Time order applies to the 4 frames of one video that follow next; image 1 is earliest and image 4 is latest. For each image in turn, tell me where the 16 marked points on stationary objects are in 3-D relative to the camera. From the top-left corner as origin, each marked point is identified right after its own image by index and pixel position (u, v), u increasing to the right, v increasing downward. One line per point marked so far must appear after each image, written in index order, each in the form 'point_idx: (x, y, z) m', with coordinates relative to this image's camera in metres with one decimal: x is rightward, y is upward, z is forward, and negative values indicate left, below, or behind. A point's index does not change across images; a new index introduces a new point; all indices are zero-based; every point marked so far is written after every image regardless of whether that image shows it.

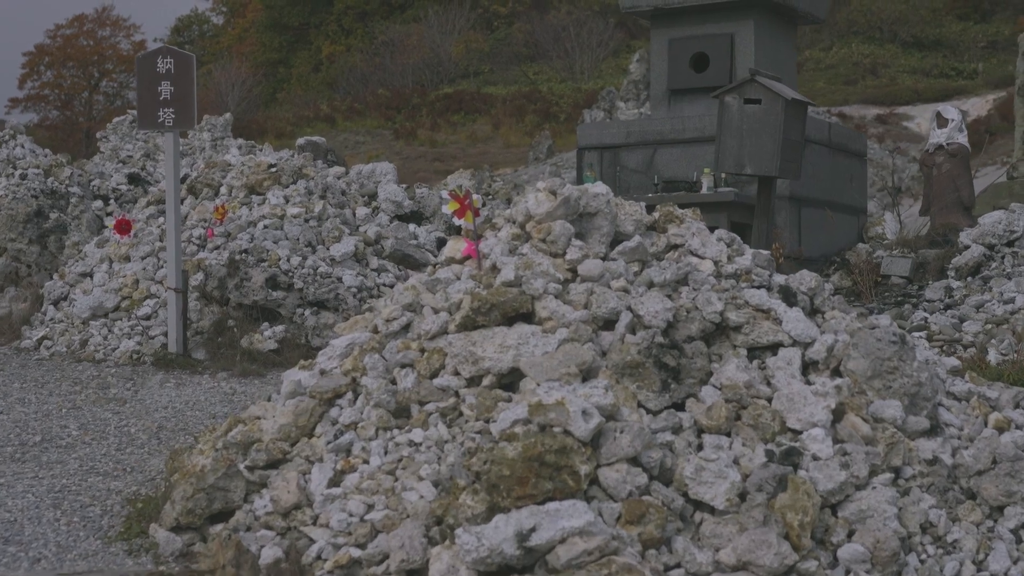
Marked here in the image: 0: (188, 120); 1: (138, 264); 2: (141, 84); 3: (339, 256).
0: (-1.8, +0.9, +9.8) m
1: (-2.2, +0.1, +10.7) m
2: (-2.0, +1.1, +9.8) m
3: (-1.0, +0.2, +10.4) m
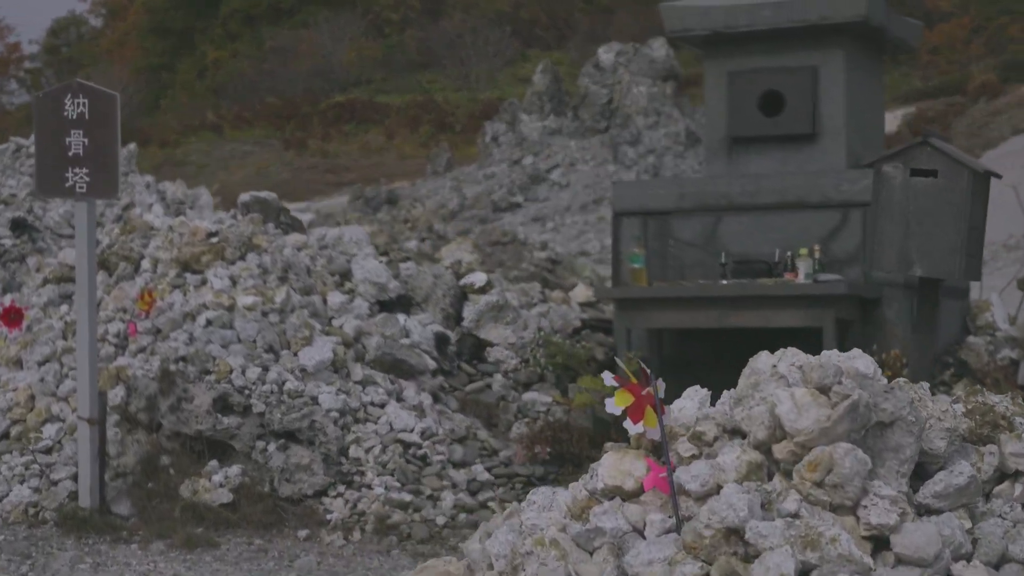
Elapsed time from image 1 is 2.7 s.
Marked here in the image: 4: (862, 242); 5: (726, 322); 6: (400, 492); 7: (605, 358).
0: (-1.6, +0.4, +7.0) m
1: (-2.1, -0.4, +7.9) m
2: (-1.8, +0.6, +7.0) m
3: (-0.9, -0.3, +7.7) m
4: (+1.6, +0.2, +8.2) m
5: (+1.0, -0.2, +8.0) m
6: (-0.5, -0.8, +7.3) m
7: (+0.5, -0.3, +8.8) m
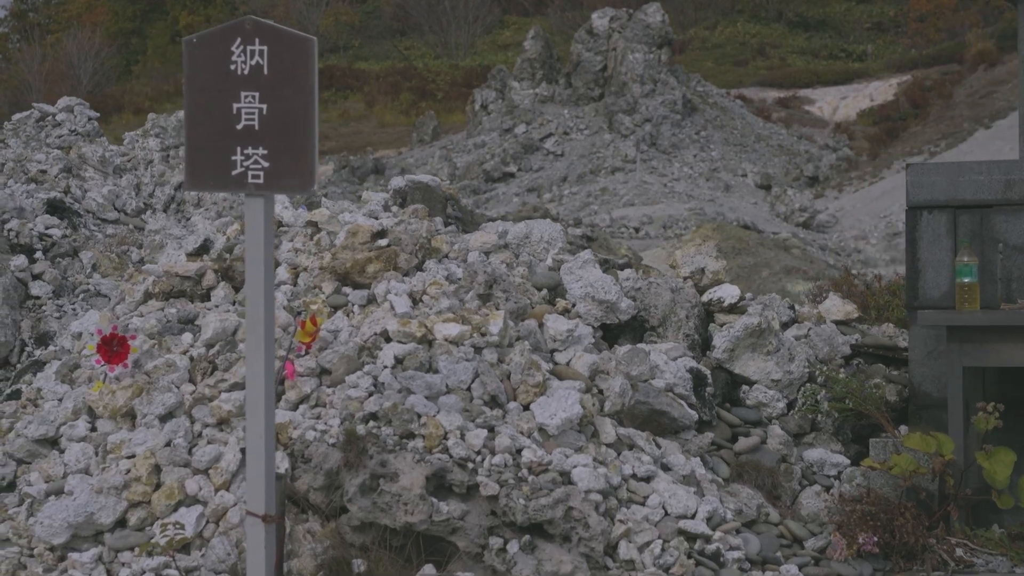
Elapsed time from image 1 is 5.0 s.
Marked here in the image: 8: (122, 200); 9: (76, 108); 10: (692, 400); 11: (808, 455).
0: (-0.6, +0.3, +4.7) m
1: (-1.1, -0.5, +5.6) m
2: (-0.8, +0.5, +4.7) m
3: (+0.1, -0.4, +5.5) m
4: (+2.6, +0.1, +6.0) m
5: (+1.9, -0.2, +5.8) m
6: (+0.5, -0.9, +5.1) m
7: (+1.4, -0.4, +6.6) m
8: (-2.6, +0.6, +11.8) m
9: (-3.3, +1.4, +13.6) m
10: (+0.6, -0.4, +6.1) m
11: (+1.0, -0.6, +6.3) m
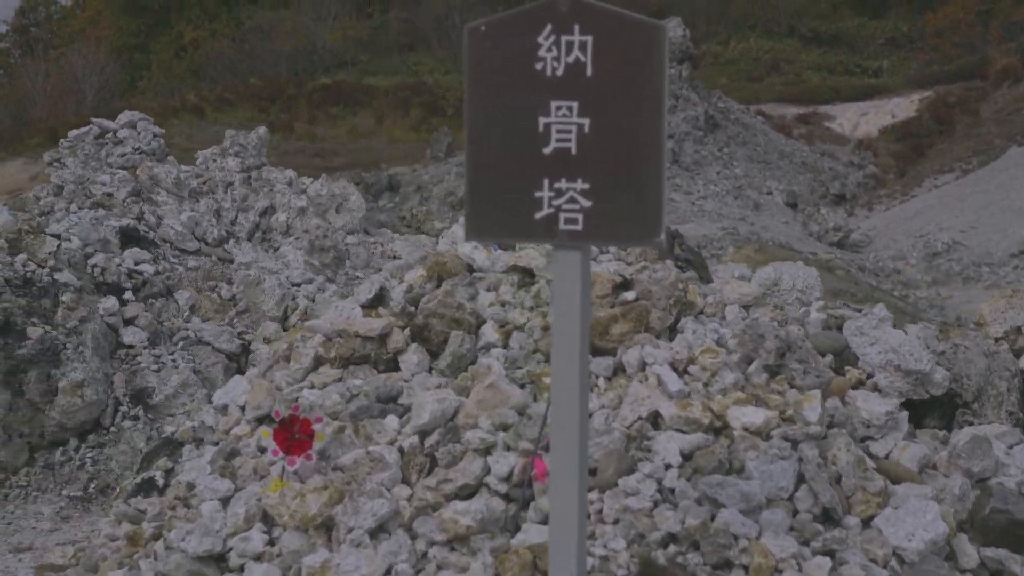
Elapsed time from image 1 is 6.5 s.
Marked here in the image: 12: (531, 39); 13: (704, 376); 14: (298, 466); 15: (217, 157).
0: (+0.2, +0.1, +3.3) m
1: (-0.3, -0.6, +4.2) m
2: (-0.1, +0.3, +3.4) m
3: (+0.9, -0.6, +4.1) m
4: (+3.4, 0.0, +4.7) m
5: (+2.7, -0.4, +4.4) m
6: (+1.3, -1.1, +3.7) m
7: (+2.2, -0.6, +5.2) m
8: (-1.8, +0.3, +10.4) m
9: (-2.5, +1.1, +12.2) m
10: (+1.4, -0.6, +4.7) m
11: (+1.8, -0.8, +4.9) m
12: (0.0, +0.5, +3.4) m
13: (+0.5, -0.2, +4.7) m
14: (-0.6, -0.5, +4.6) m
15: (-1.9, +0.8, +11.6) m
